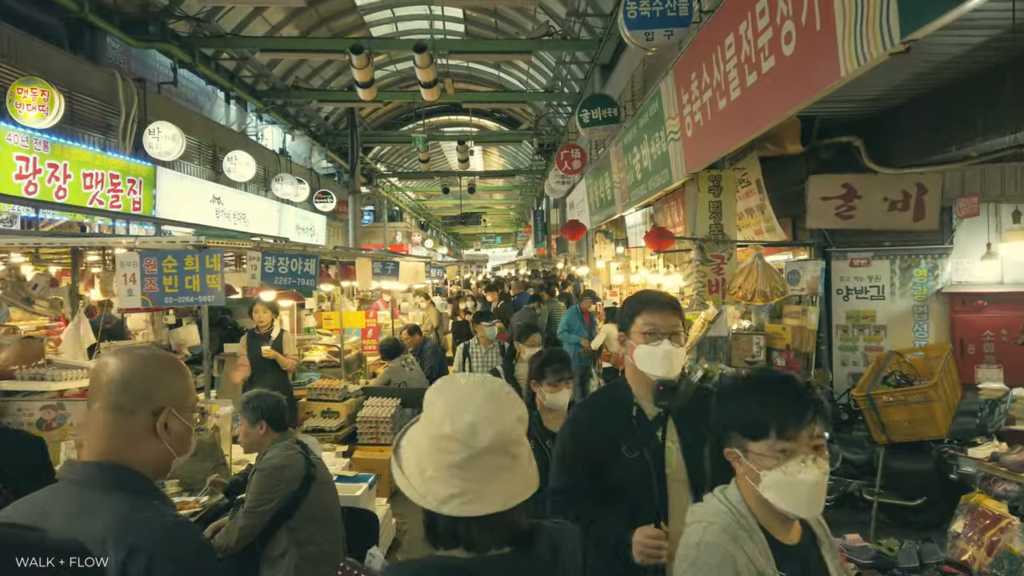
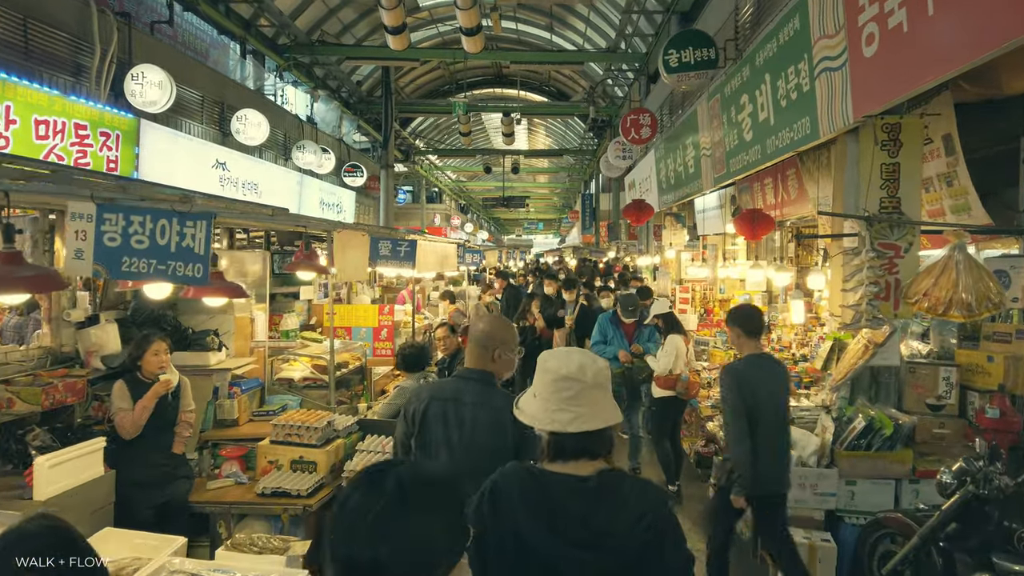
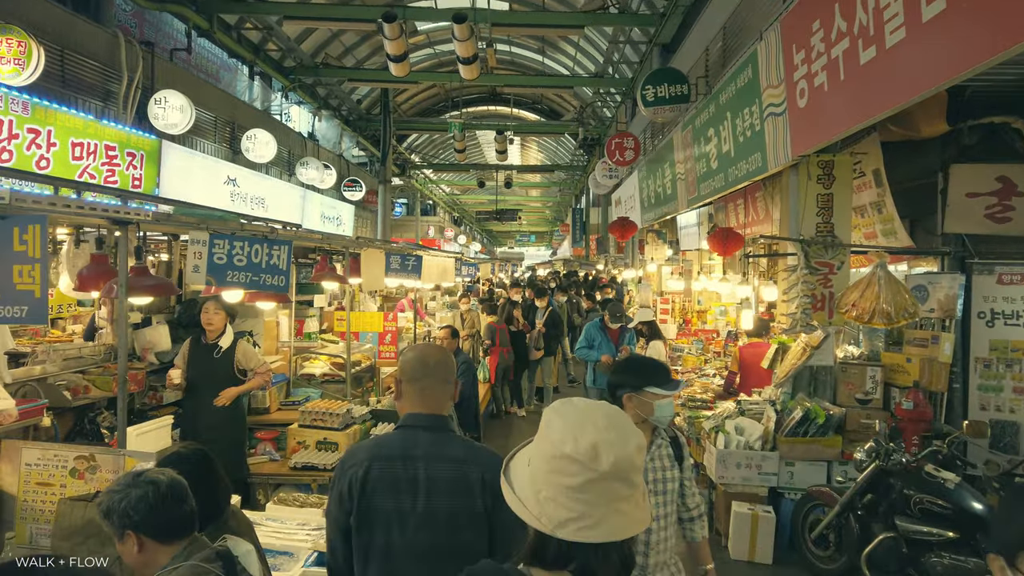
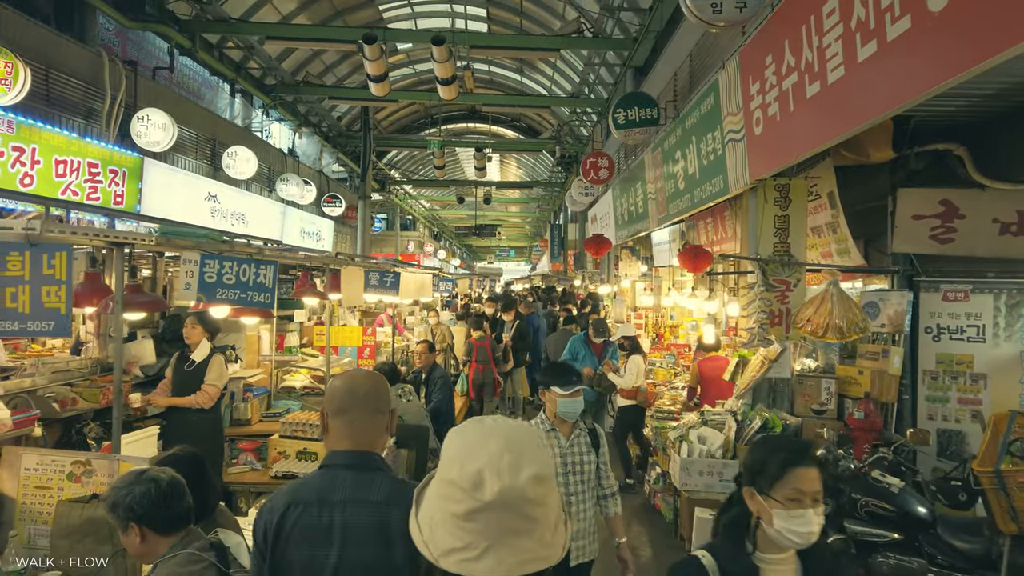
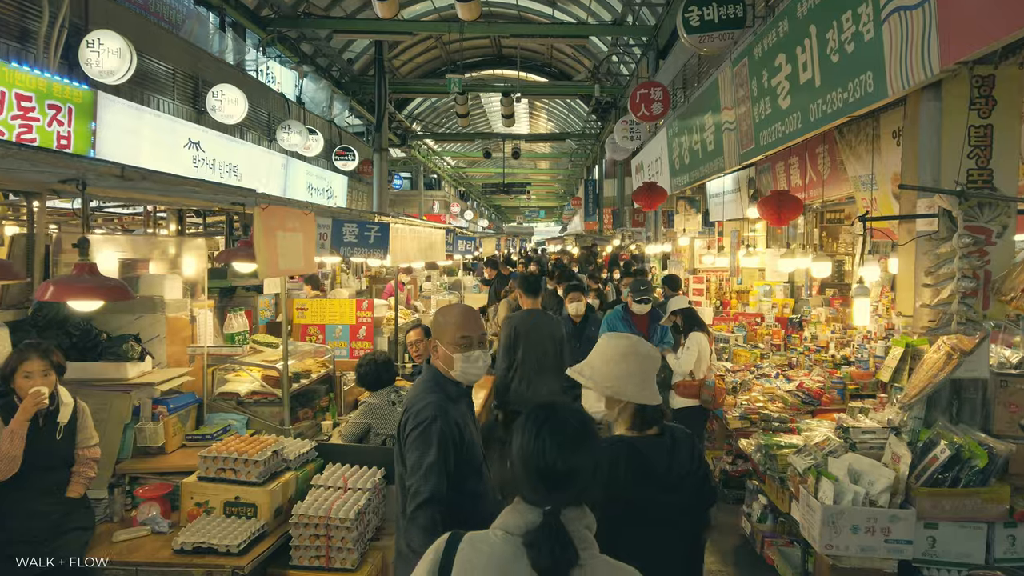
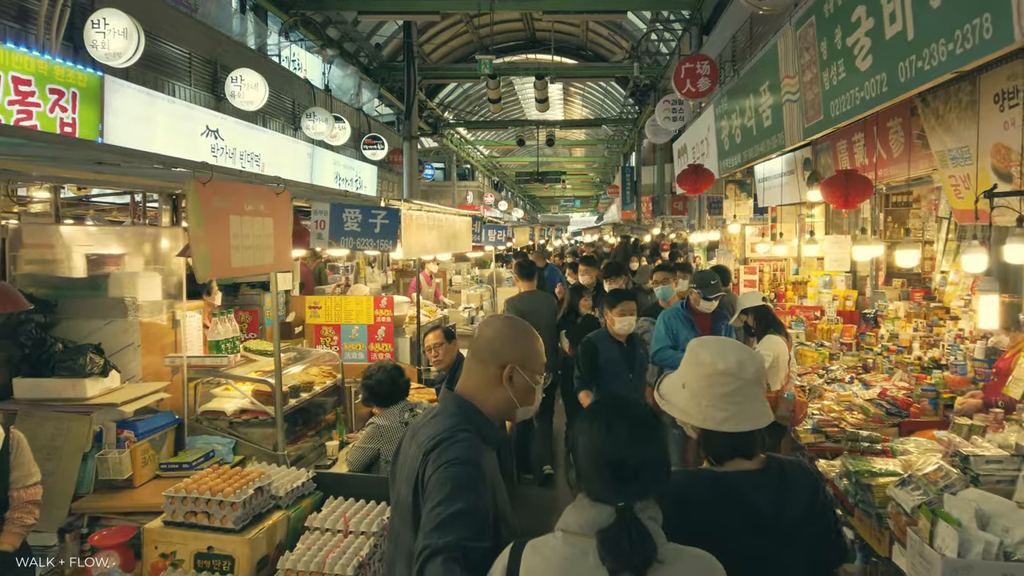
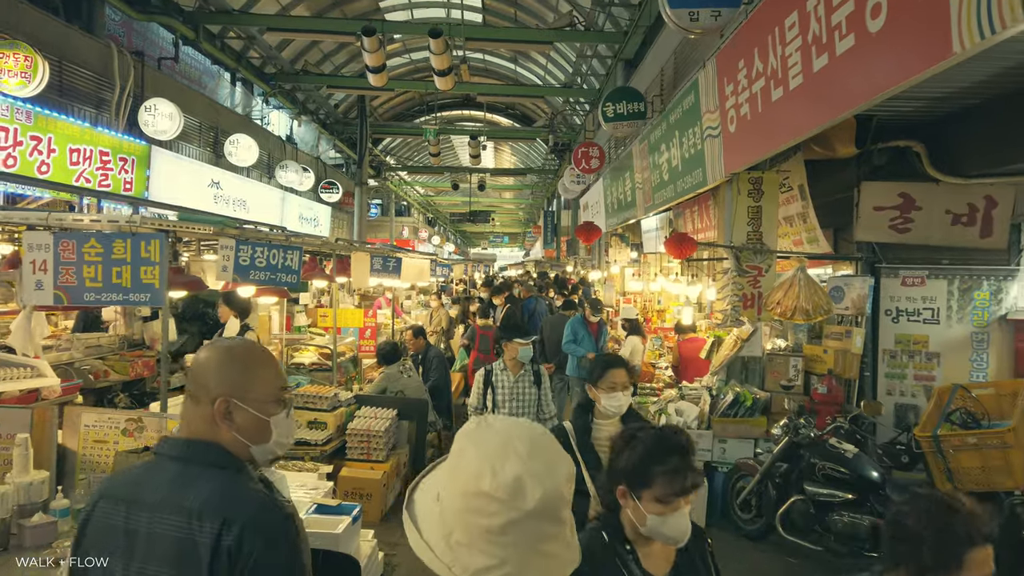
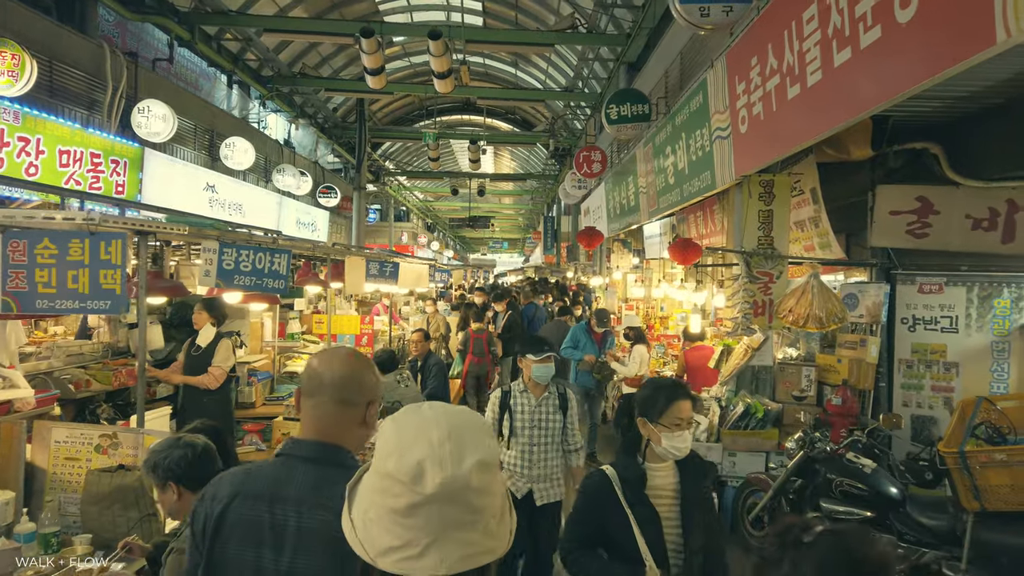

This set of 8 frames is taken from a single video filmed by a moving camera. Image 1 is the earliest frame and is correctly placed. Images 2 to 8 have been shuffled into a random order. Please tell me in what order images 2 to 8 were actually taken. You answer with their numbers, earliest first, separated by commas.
7, 8, 4, 3, 2, 5, 6
